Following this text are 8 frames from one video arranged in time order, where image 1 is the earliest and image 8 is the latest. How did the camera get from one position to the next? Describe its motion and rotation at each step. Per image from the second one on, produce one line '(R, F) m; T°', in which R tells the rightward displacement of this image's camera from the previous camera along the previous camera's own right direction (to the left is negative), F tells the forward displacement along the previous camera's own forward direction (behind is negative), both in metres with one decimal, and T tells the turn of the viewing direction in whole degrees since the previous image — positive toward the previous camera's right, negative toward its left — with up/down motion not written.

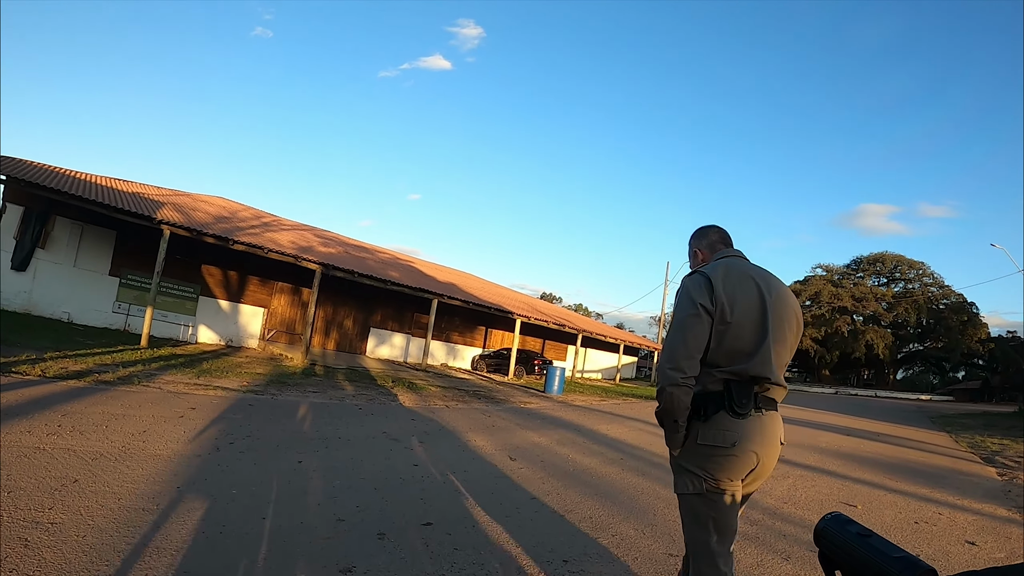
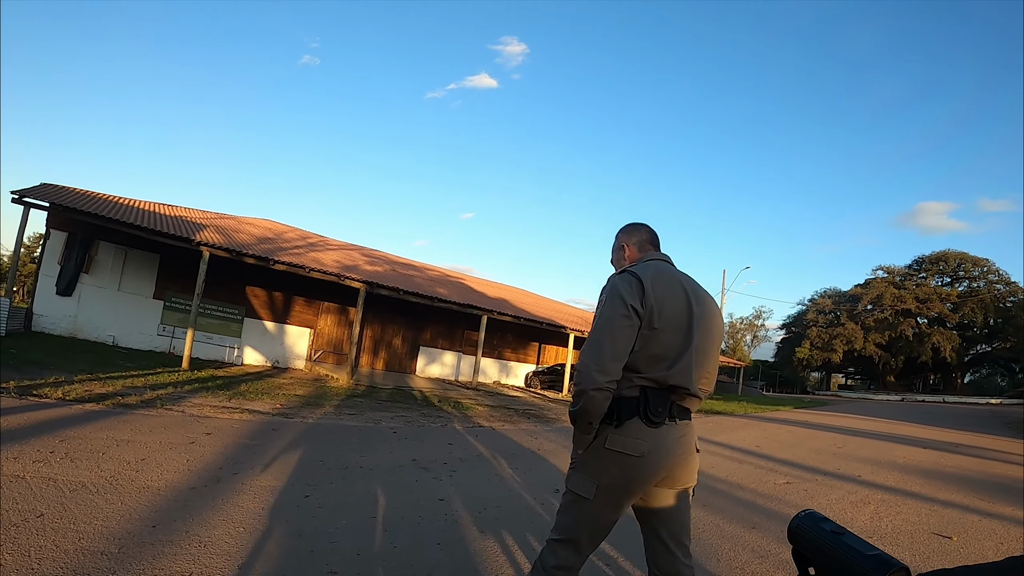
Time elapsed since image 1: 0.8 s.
(+0.2, +0.6) m; -5°
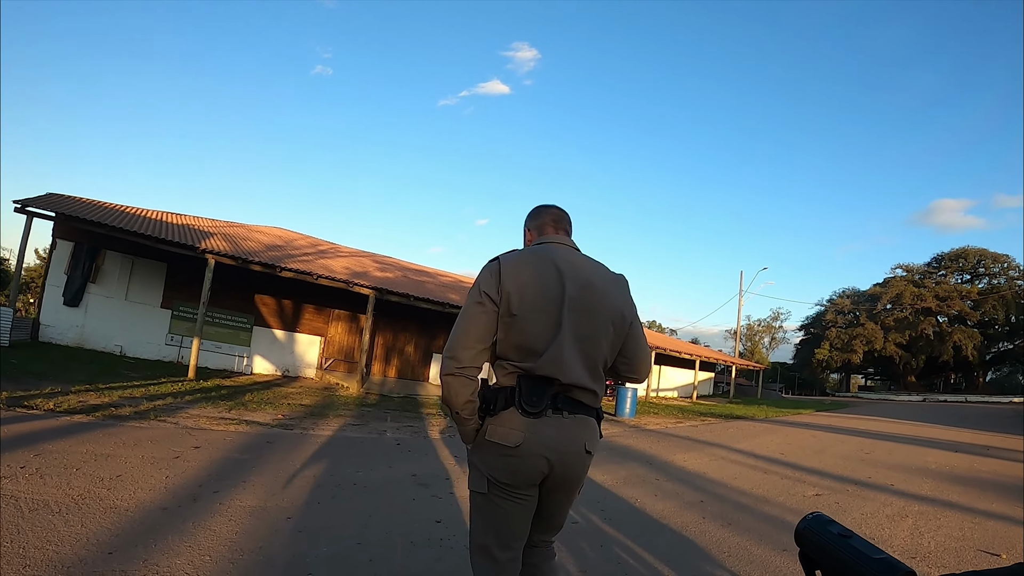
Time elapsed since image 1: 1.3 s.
(+0.1, +0.4) m; -1°
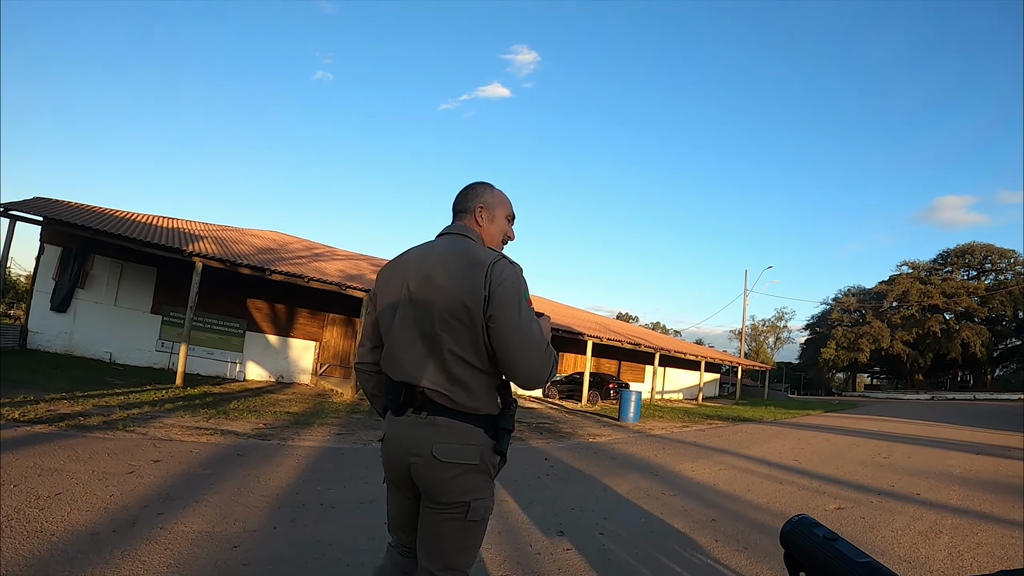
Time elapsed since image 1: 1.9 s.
(+0.1, +0.6) m; 0°
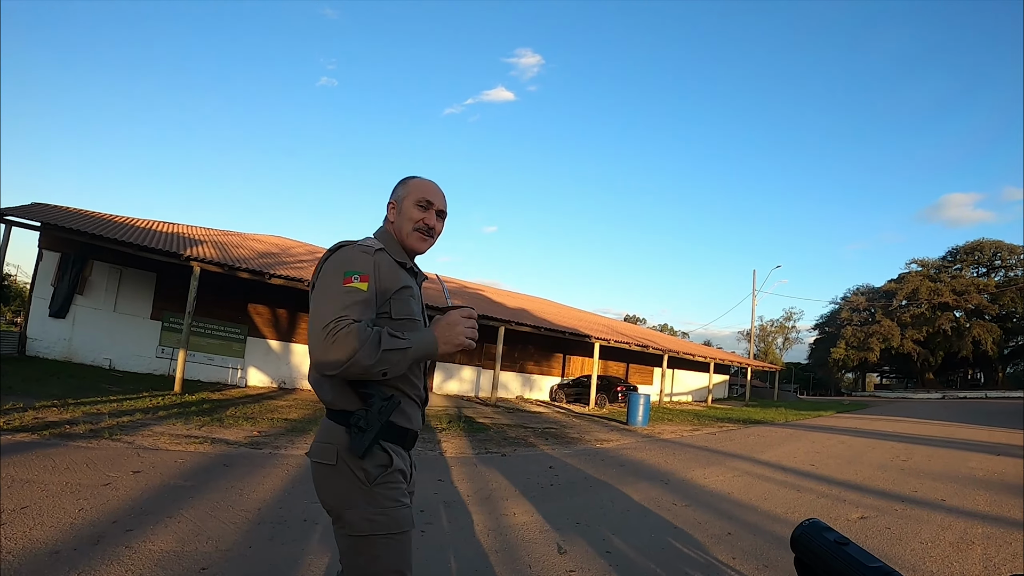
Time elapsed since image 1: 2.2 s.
(+0.1, +0.3) m; -1°
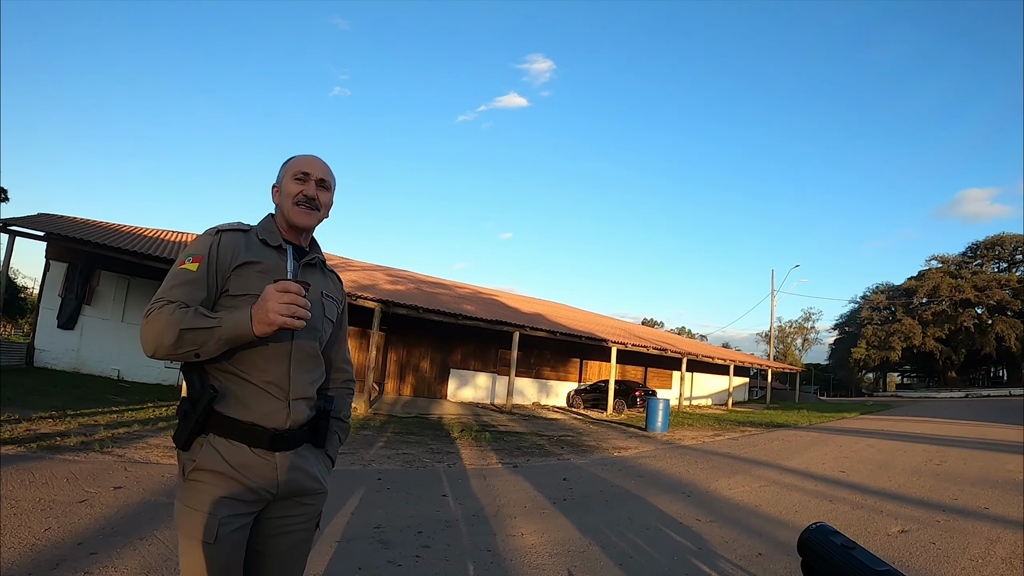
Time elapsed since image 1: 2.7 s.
(+0.1, +0.4) m; -1°
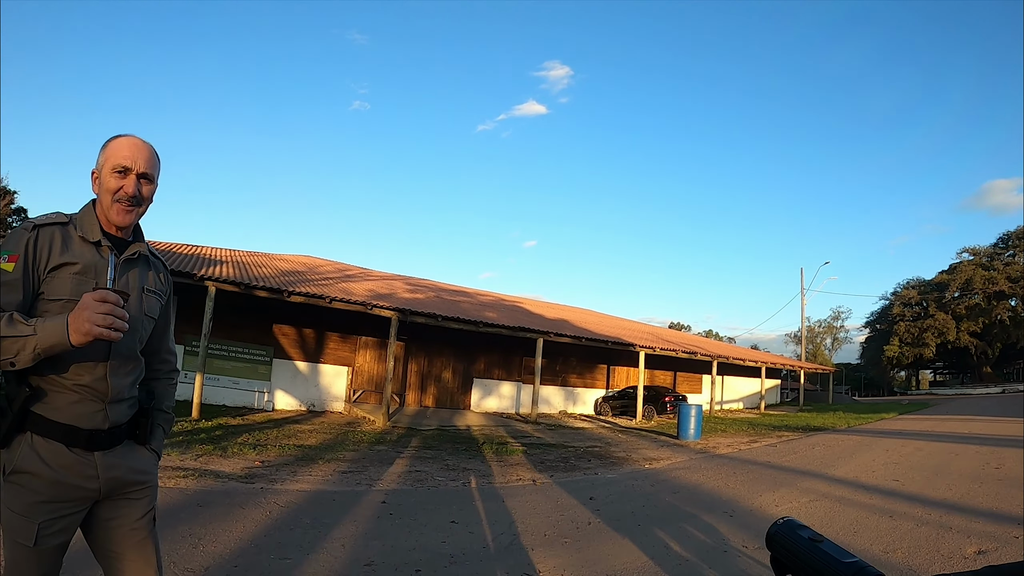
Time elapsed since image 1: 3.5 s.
(+0.1, +0.6) m; -2°
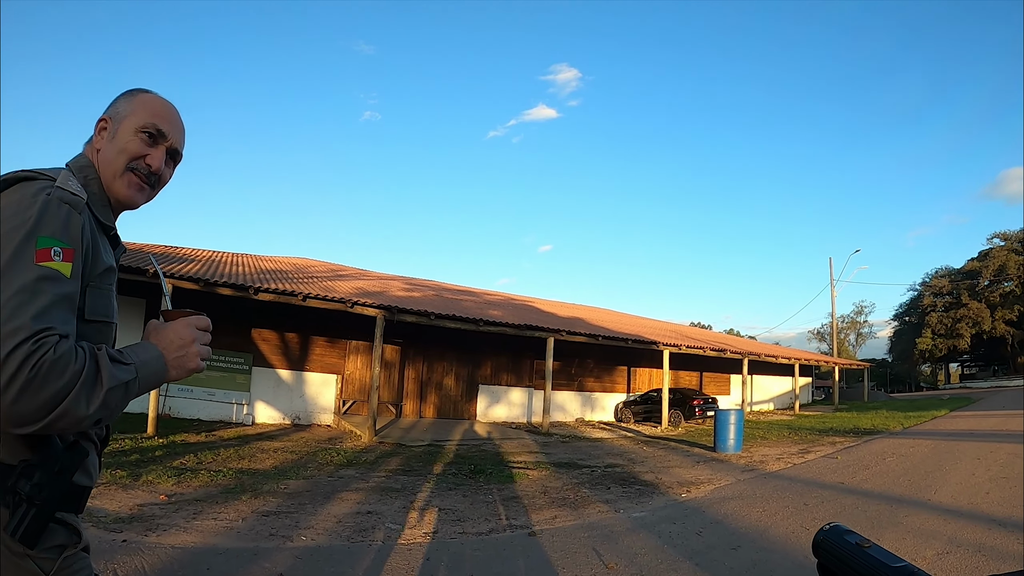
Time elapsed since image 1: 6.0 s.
(+0.3, +2.1) m; -2°
